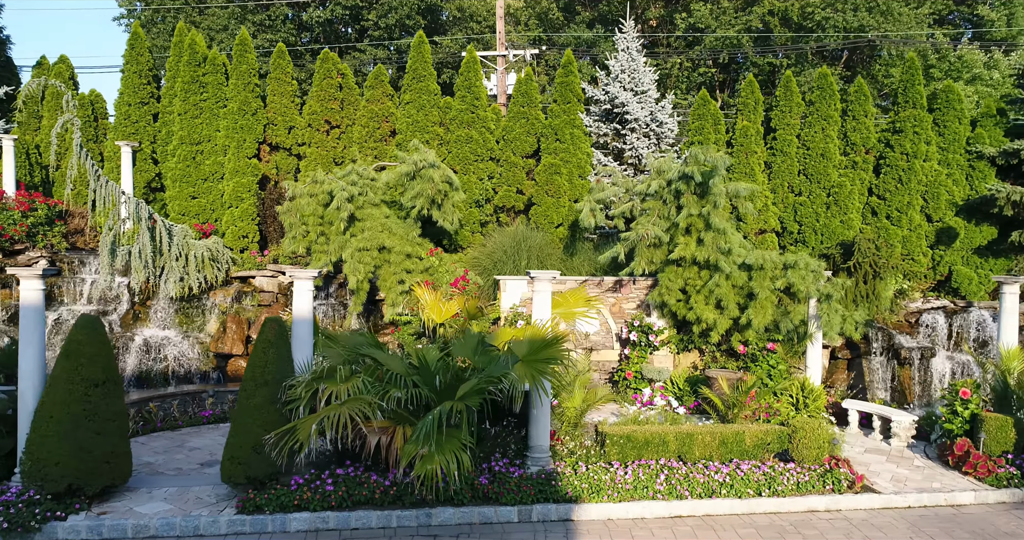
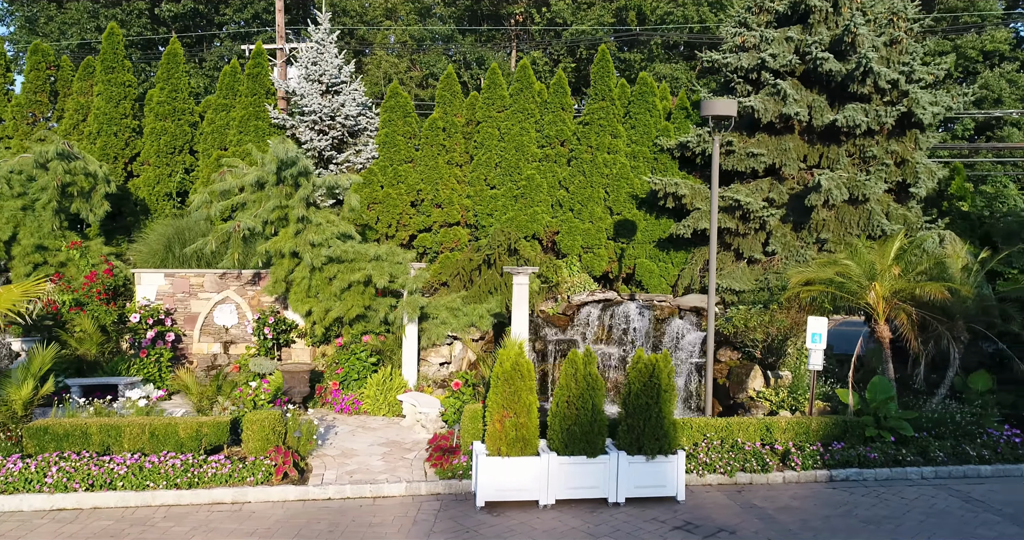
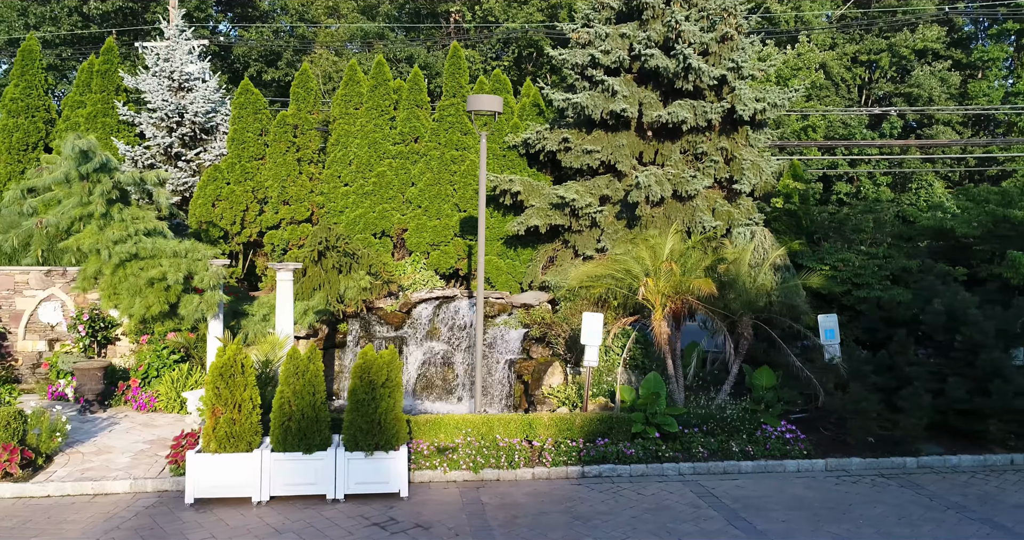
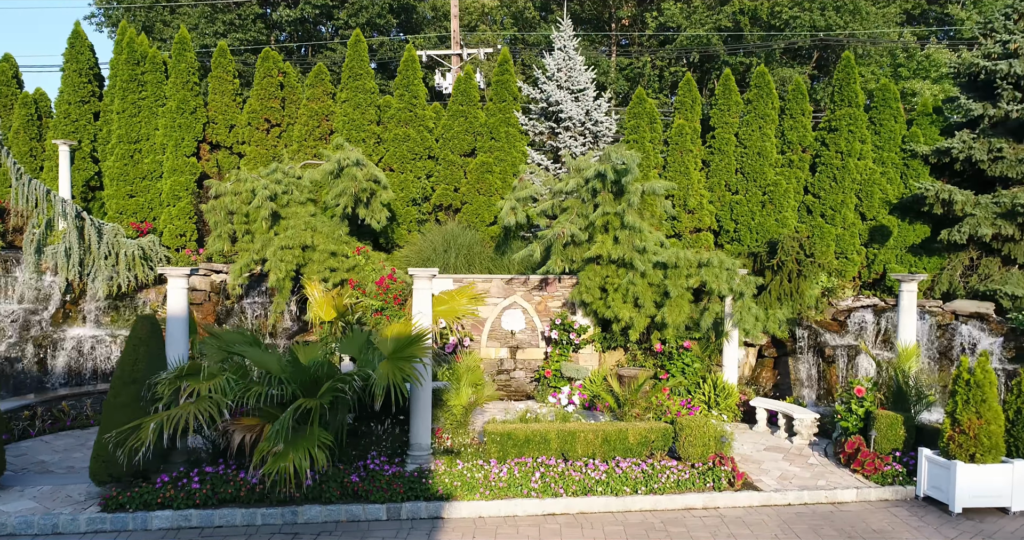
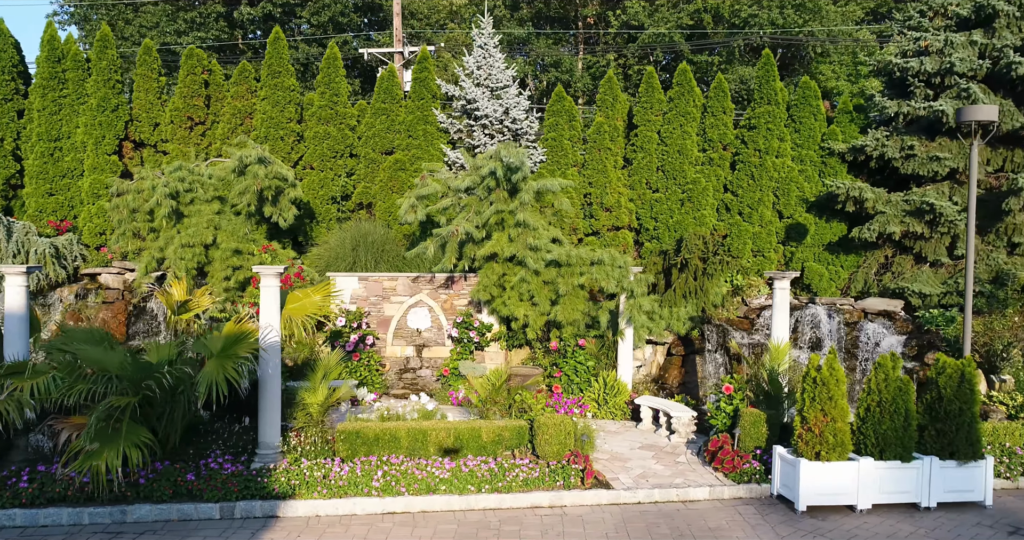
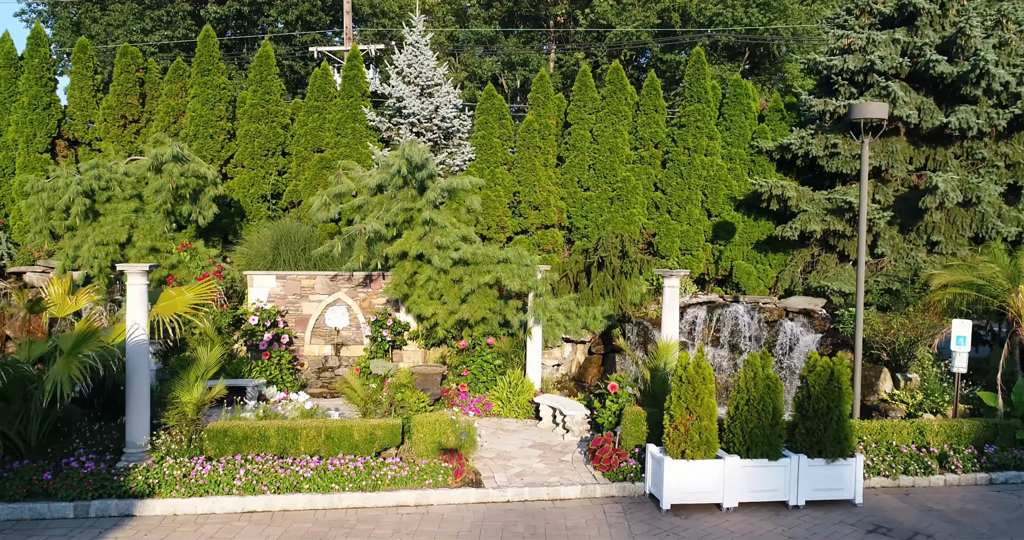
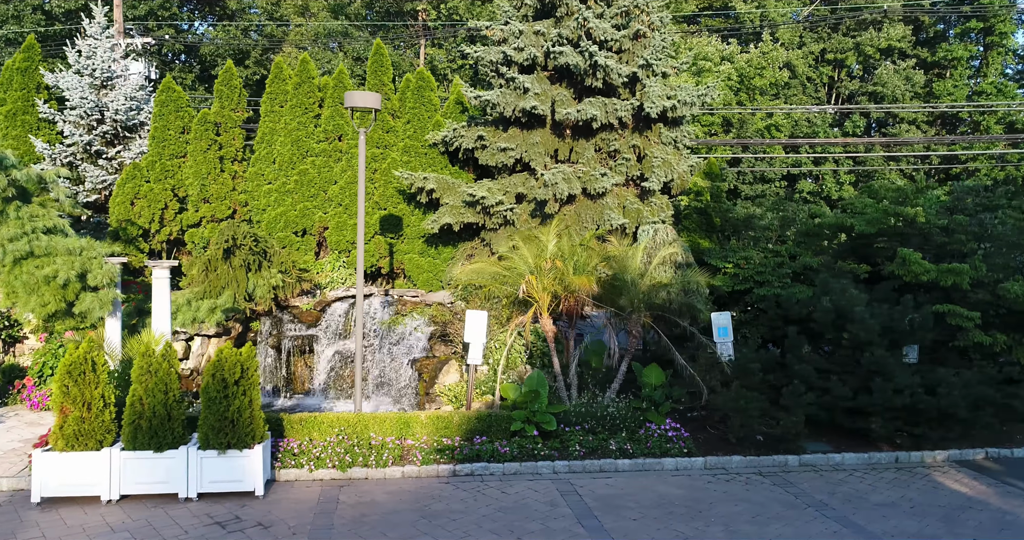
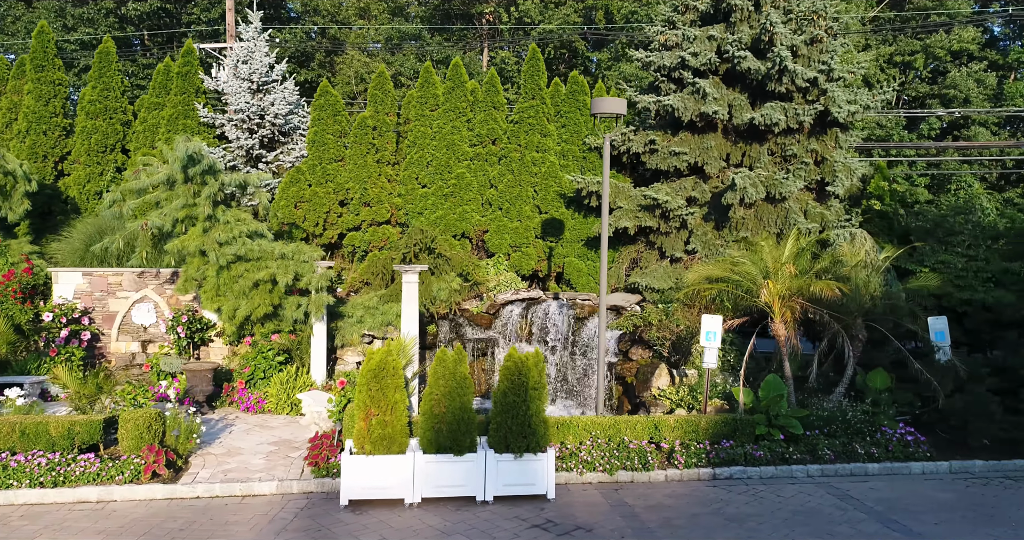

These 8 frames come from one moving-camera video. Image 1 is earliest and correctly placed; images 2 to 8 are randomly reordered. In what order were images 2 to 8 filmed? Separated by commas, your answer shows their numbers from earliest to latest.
4, 5, 6, 2, 8, 3, 7
